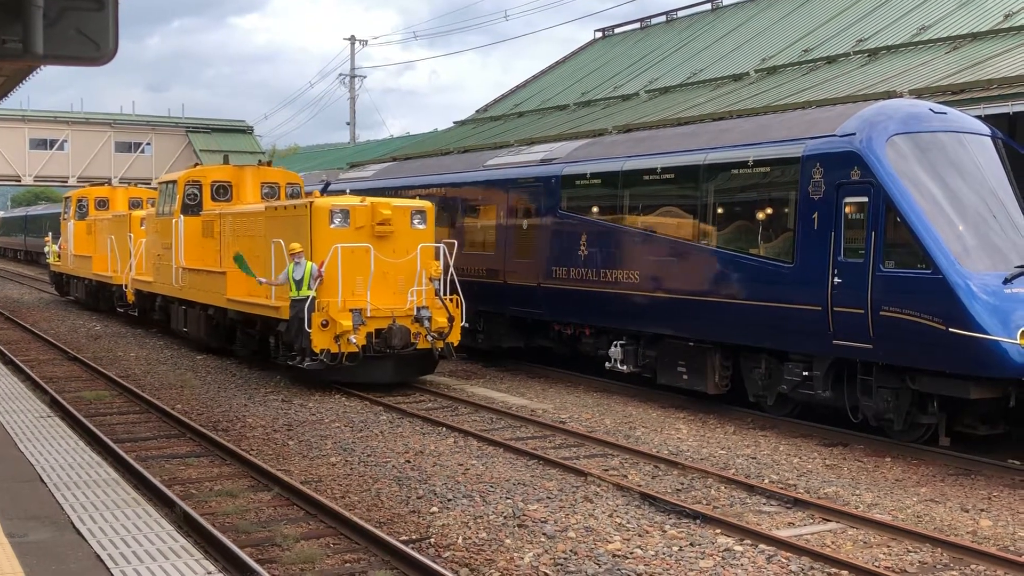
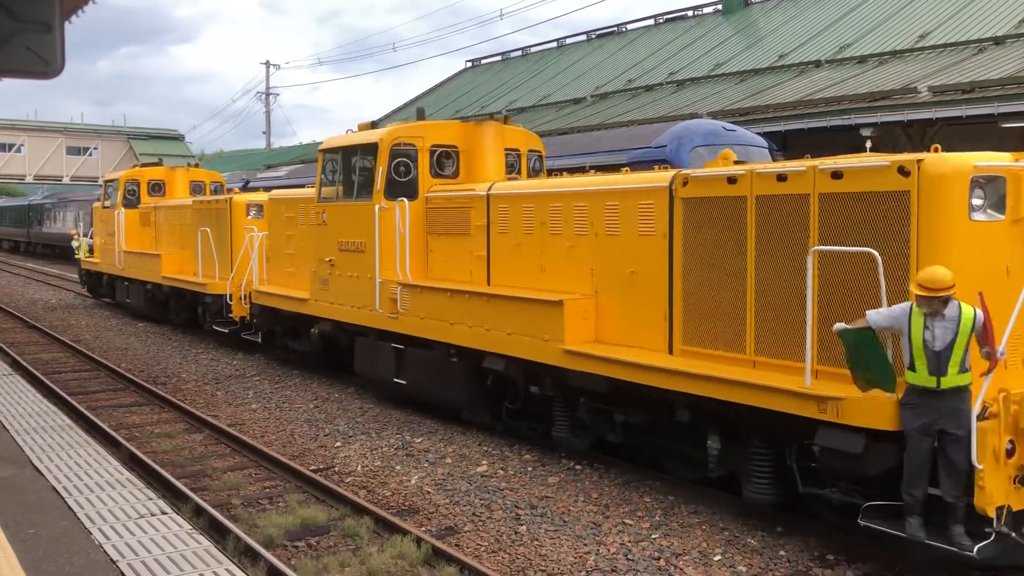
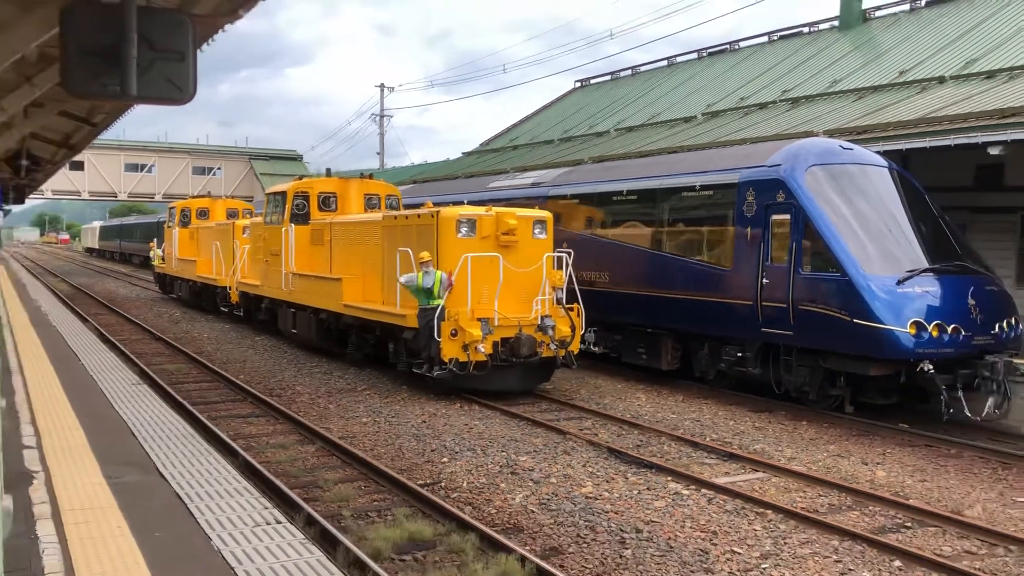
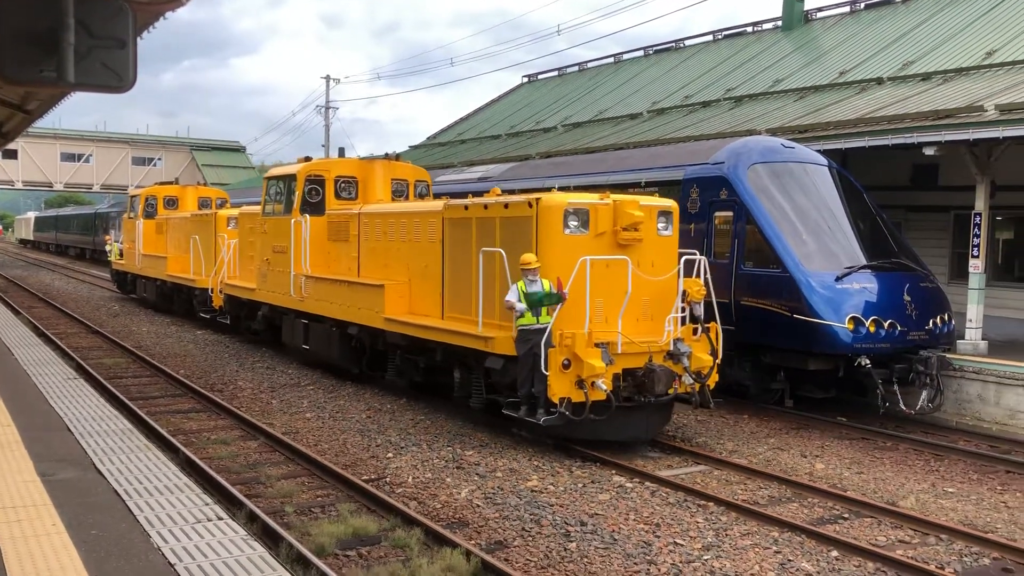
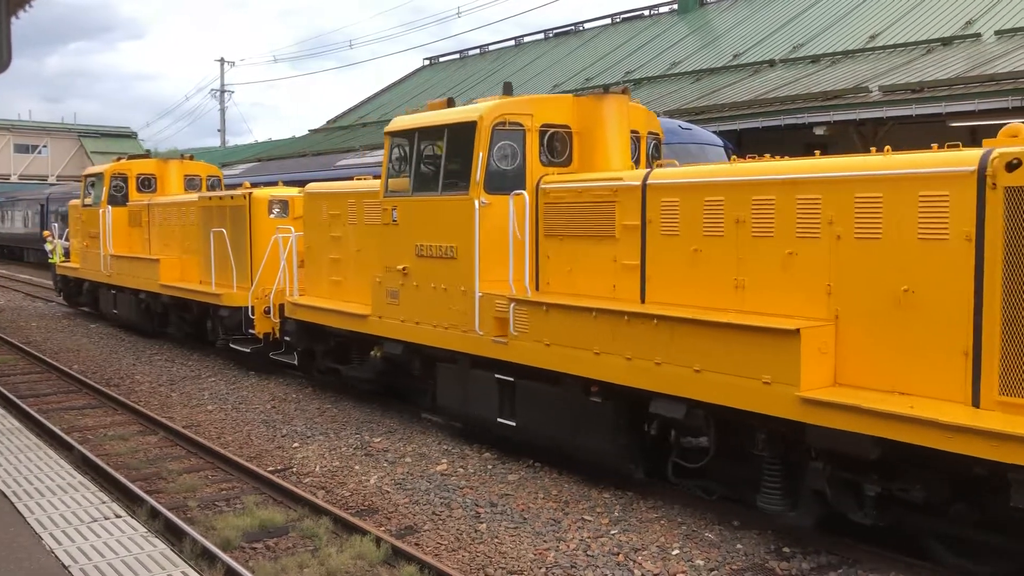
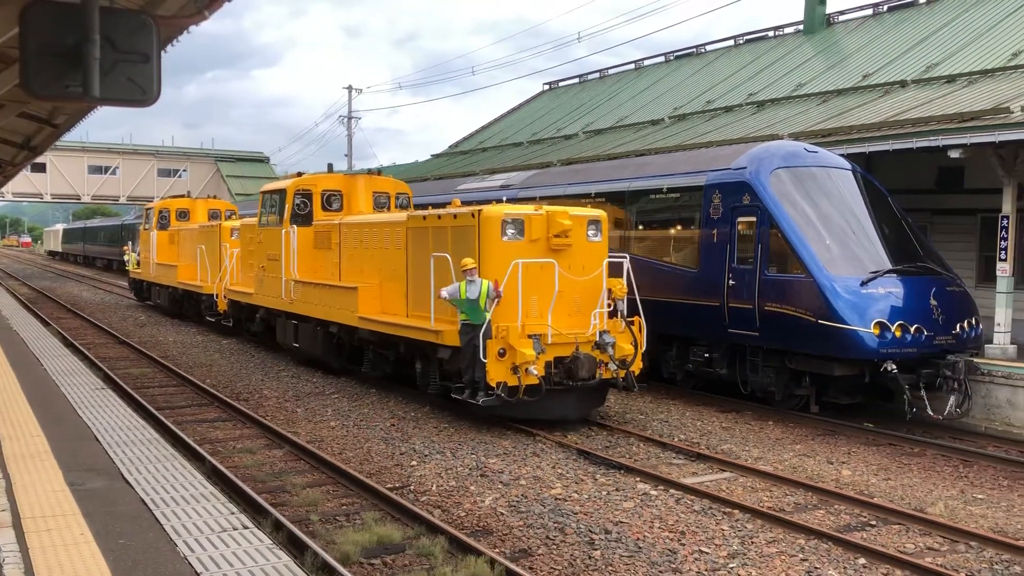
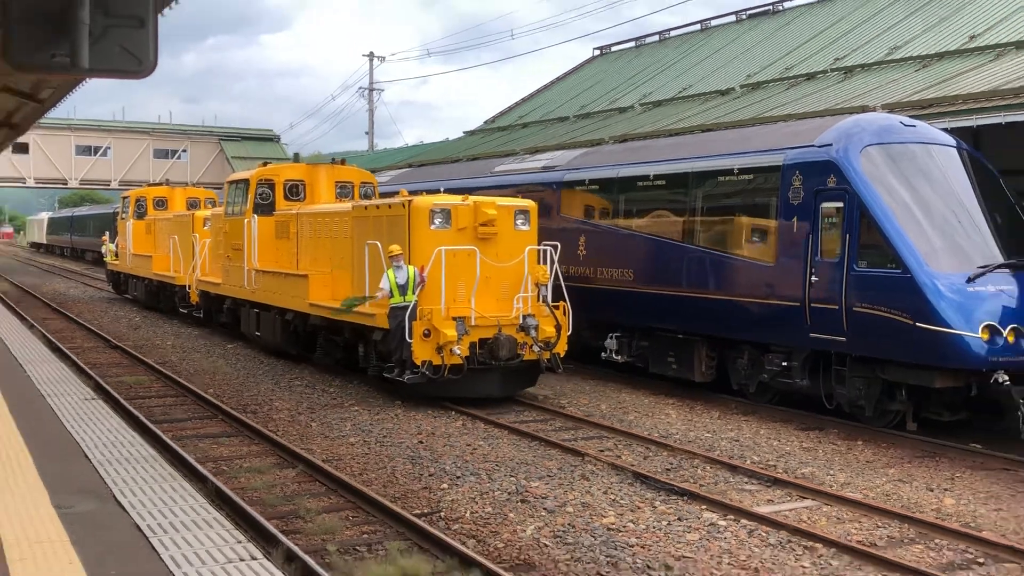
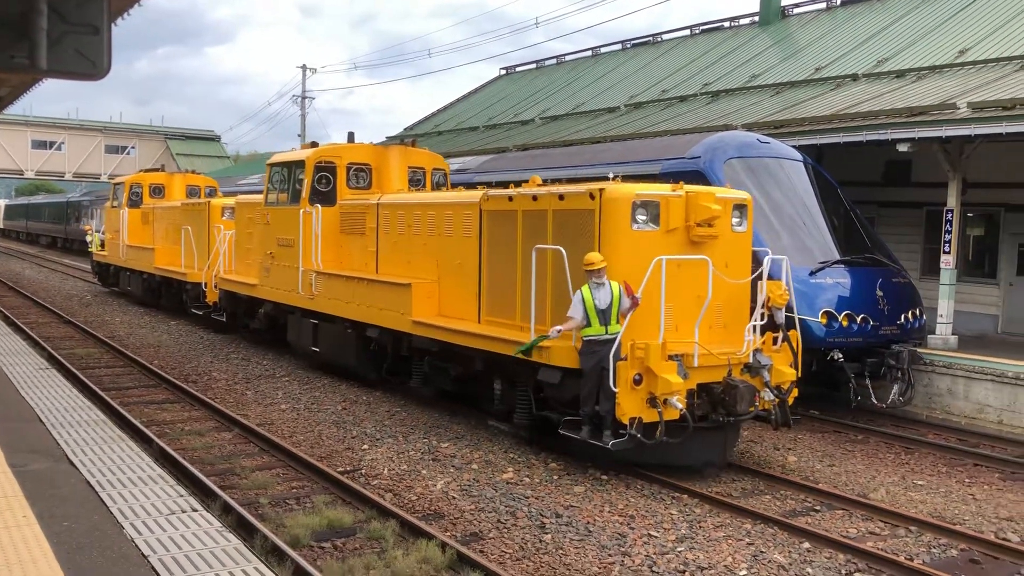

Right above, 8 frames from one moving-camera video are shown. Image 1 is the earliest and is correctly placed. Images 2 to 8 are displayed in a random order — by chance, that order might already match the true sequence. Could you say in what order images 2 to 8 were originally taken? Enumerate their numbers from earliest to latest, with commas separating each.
7, 3, 6, 4, 8, 2, 5
